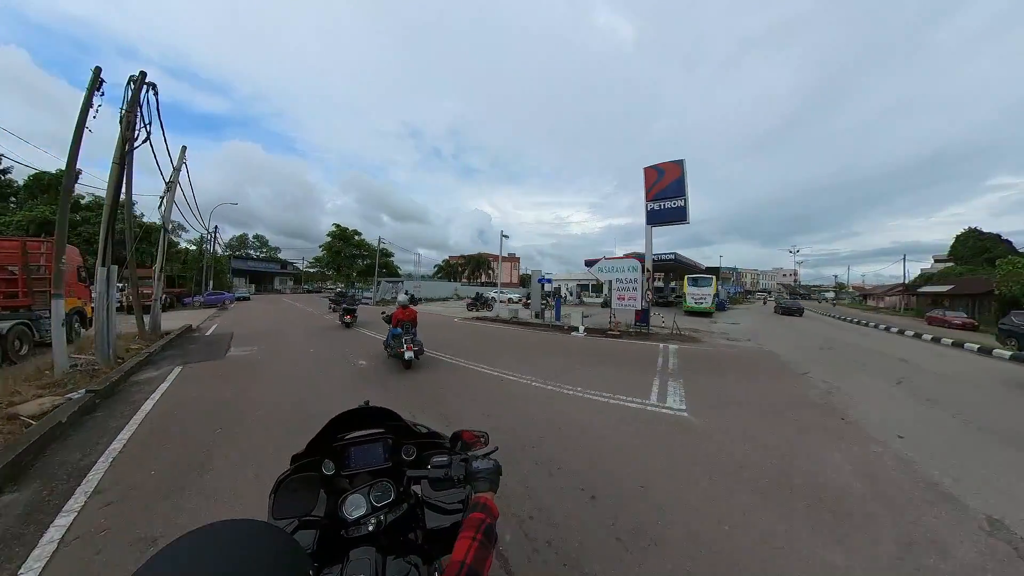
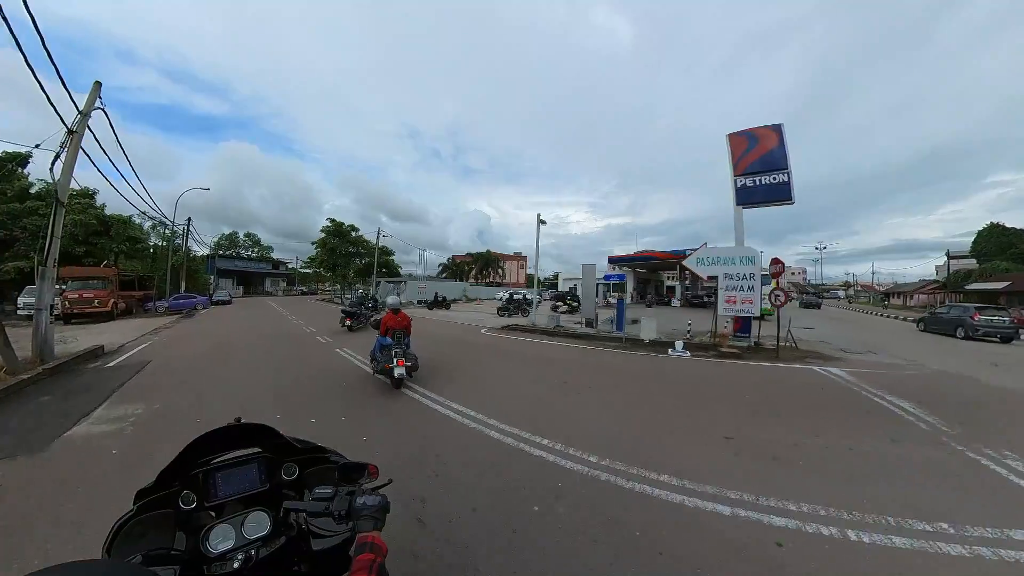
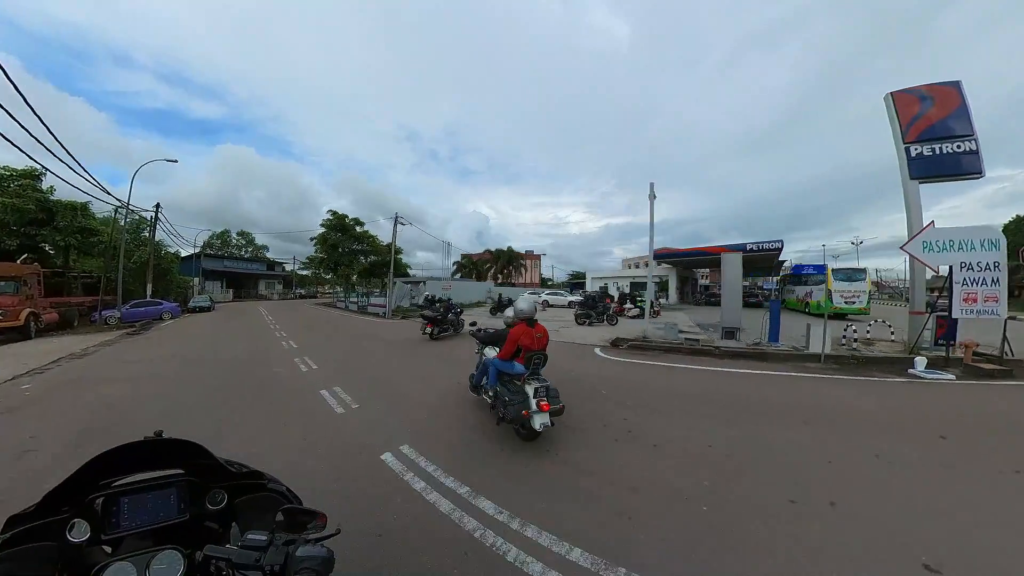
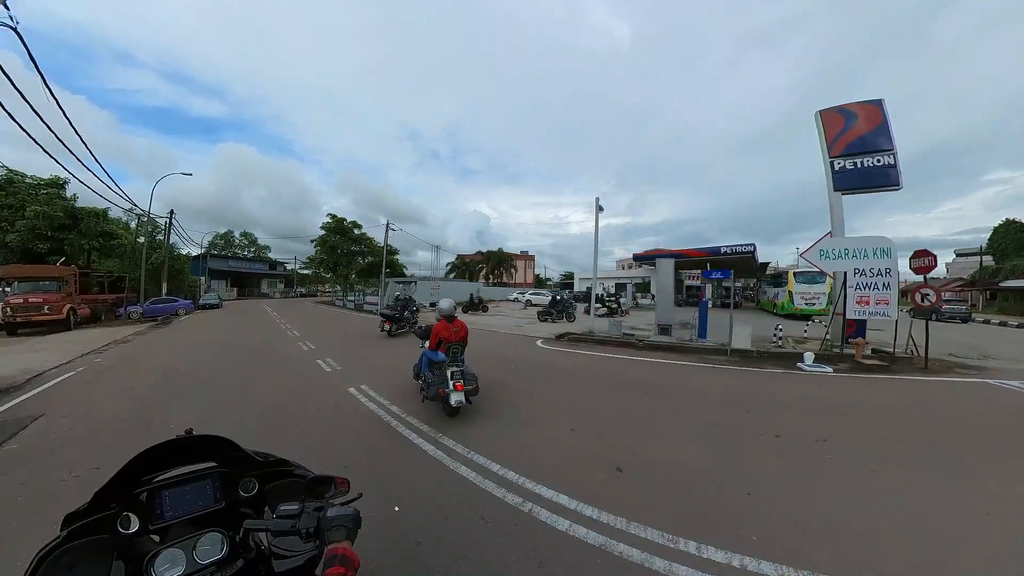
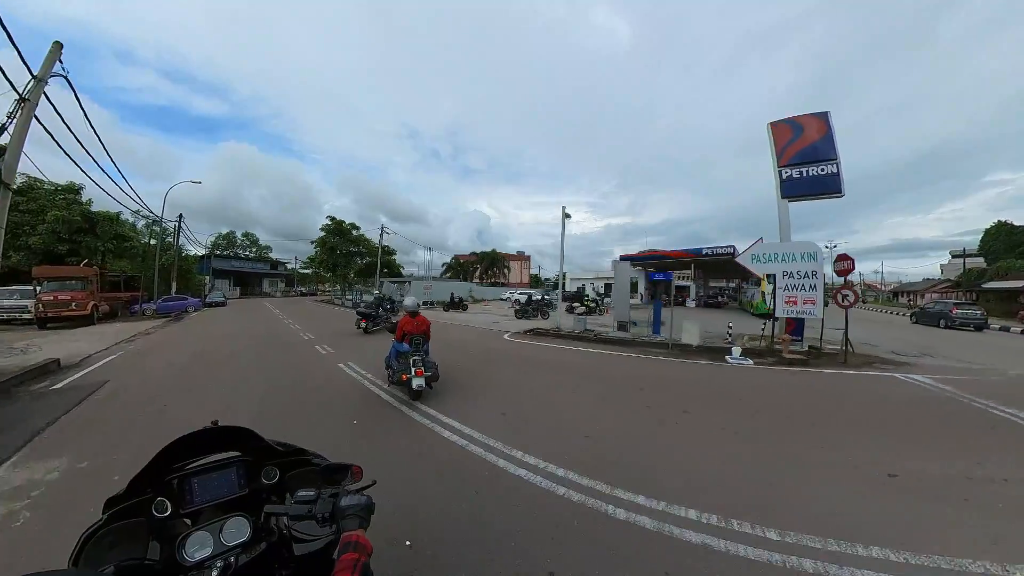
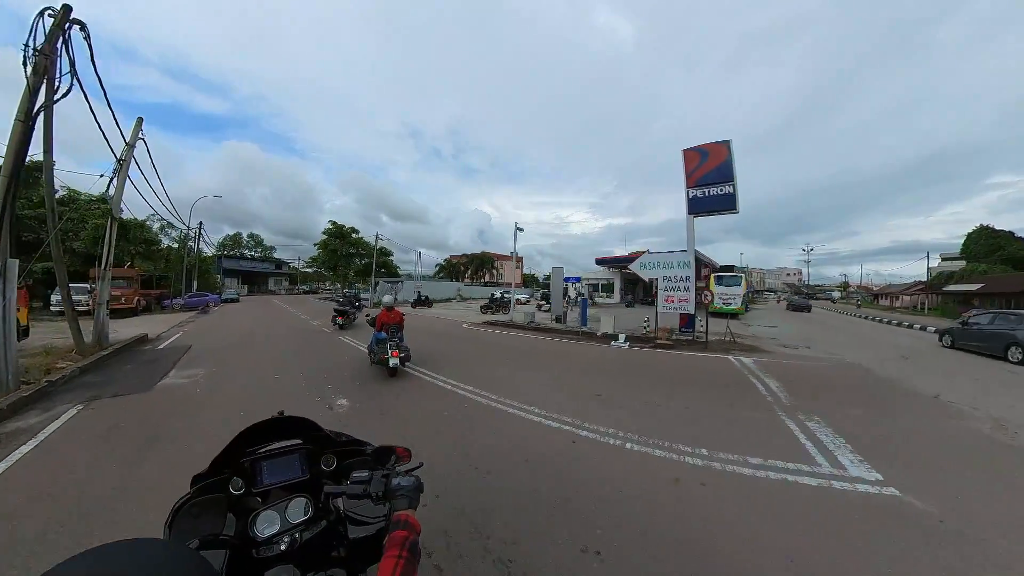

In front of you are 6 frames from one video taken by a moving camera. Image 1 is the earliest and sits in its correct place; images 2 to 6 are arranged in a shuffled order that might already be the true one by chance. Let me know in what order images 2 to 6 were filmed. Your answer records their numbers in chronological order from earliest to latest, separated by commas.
6, 2, 5, 4, 3
